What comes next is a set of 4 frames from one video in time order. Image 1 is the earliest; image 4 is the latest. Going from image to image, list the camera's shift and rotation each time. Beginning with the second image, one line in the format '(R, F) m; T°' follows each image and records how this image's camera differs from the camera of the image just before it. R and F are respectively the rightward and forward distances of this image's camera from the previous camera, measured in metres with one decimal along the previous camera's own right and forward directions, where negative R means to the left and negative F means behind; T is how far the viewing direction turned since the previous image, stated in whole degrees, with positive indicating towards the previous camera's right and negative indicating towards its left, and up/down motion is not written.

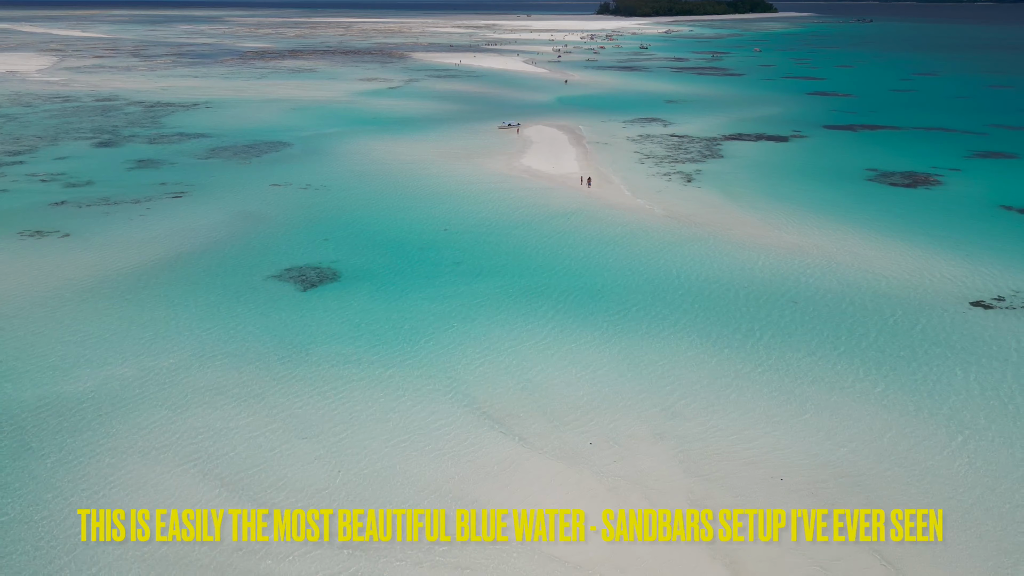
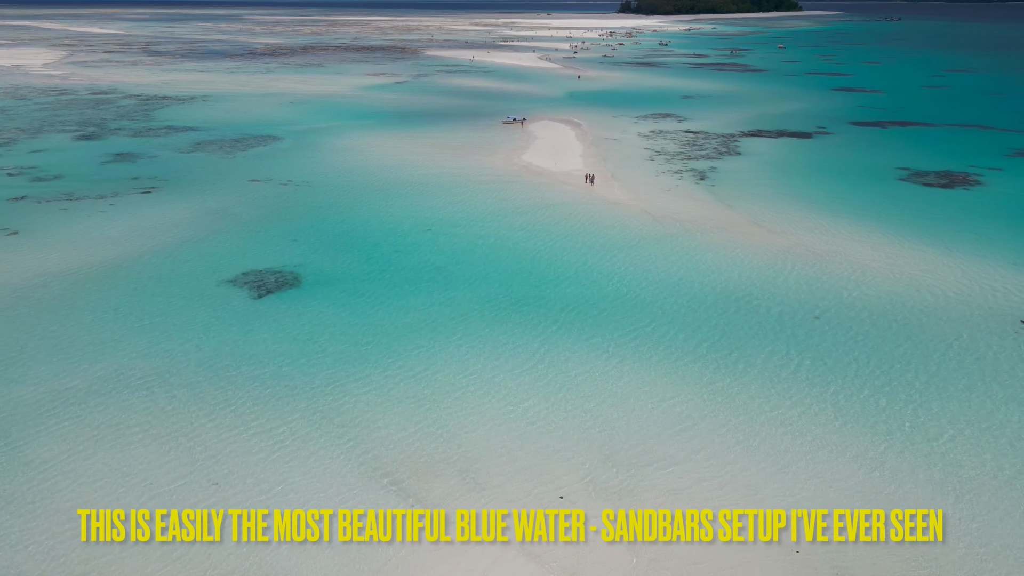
(+0.5, +1.3) m; -2°
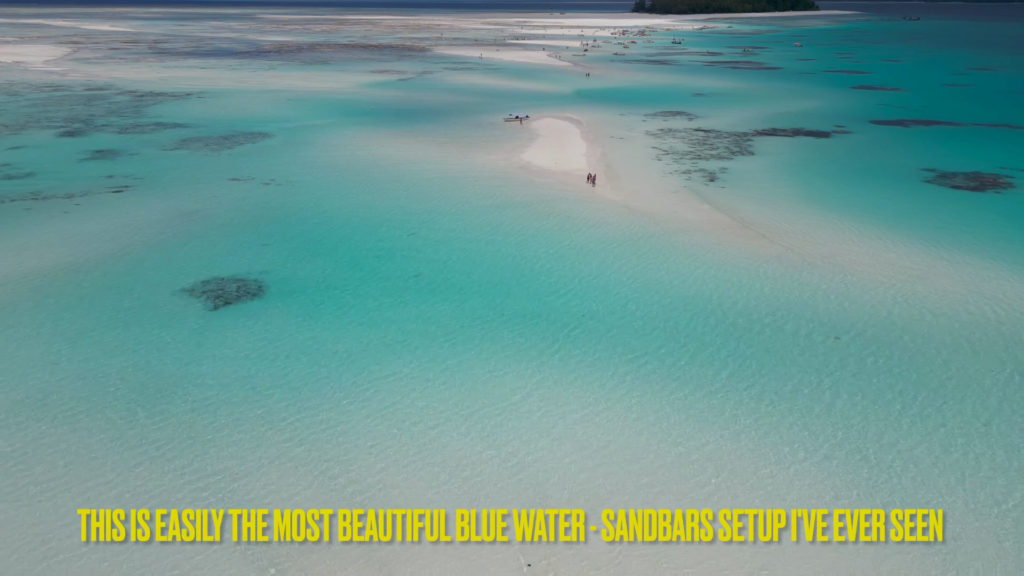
(+0.3, +1.0) m; -1°
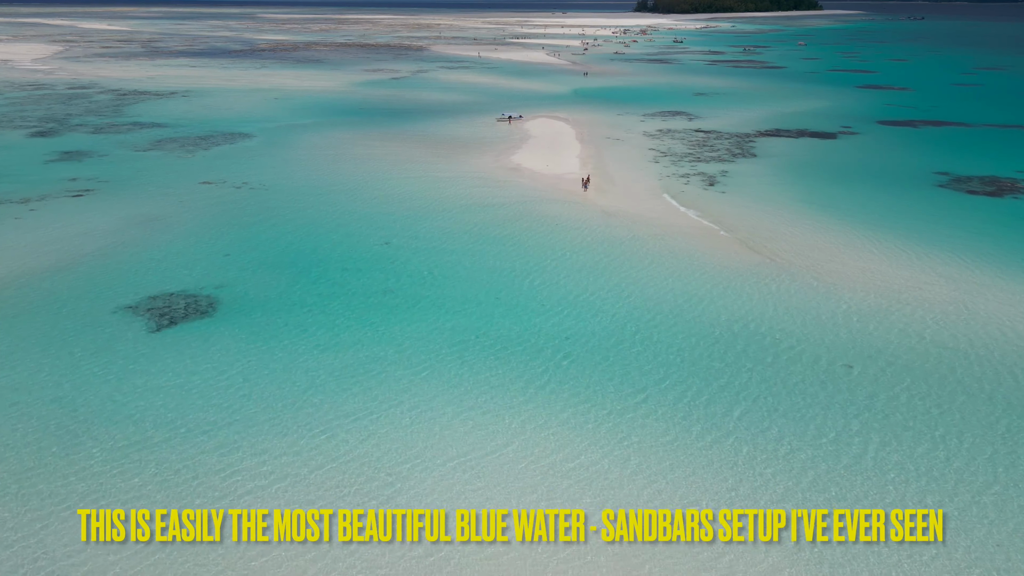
(+0.3, +0.9) m; 0°
